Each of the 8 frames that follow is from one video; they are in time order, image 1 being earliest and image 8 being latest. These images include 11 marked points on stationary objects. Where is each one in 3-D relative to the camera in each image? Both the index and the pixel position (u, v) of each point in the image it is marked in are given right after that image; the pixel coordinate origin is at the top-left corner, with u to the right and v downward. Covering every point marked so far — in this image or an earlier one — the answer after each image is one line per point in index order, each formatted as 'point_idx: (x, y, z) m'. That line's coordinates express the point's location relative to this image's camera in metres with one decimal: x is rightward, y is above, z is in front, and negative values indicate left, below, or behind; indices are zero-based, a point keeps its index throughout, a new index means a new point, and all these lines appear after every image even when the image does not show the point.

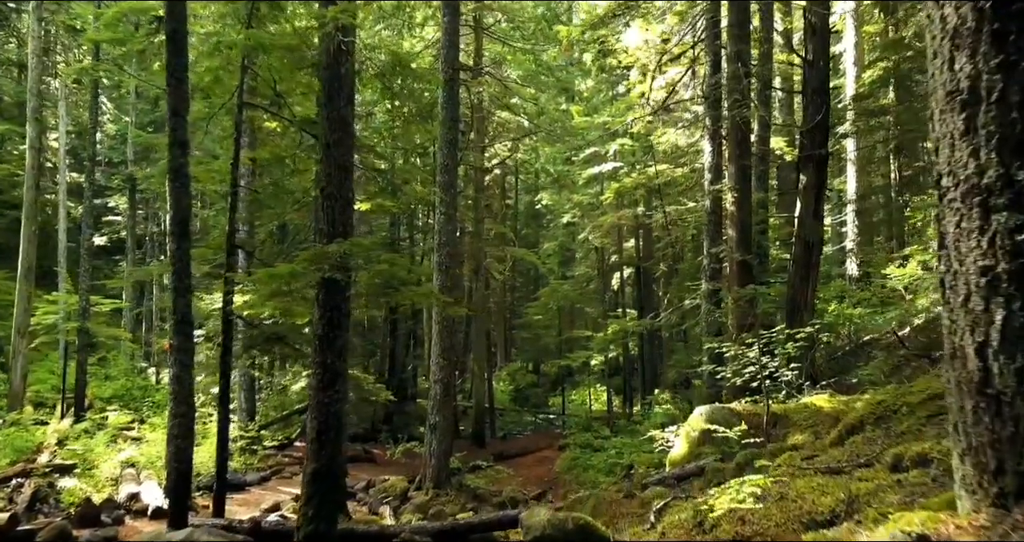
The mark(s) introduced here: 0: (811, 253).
0: (+5.0, +0.3, +11.9) m
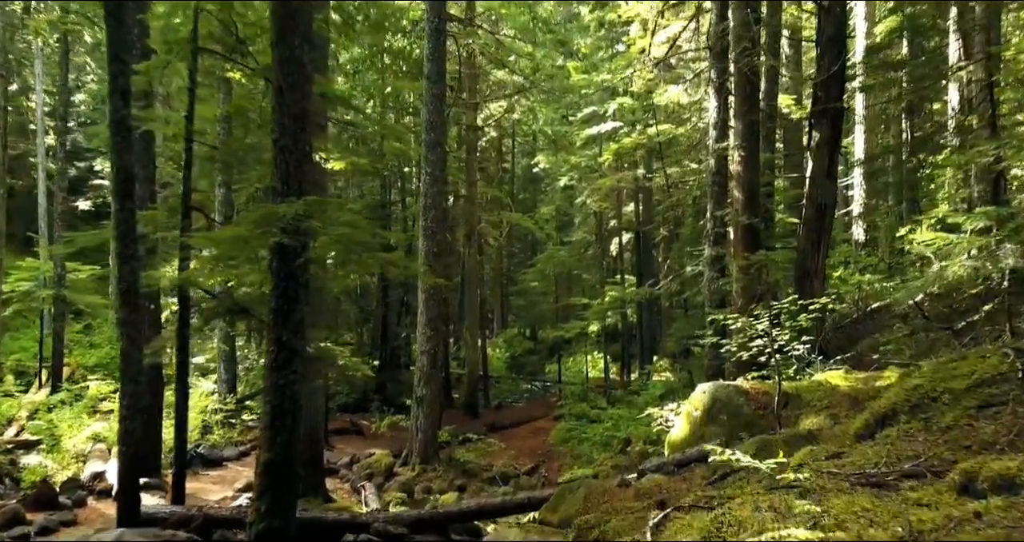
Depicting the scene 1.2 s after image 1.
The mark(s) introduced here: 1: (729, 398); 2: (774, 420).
0: (+4.8, +0.8, +11.1) m
1: (+2.2, -1.3, +7.5) m
2: (+2.6, -1.5, +7.2) m
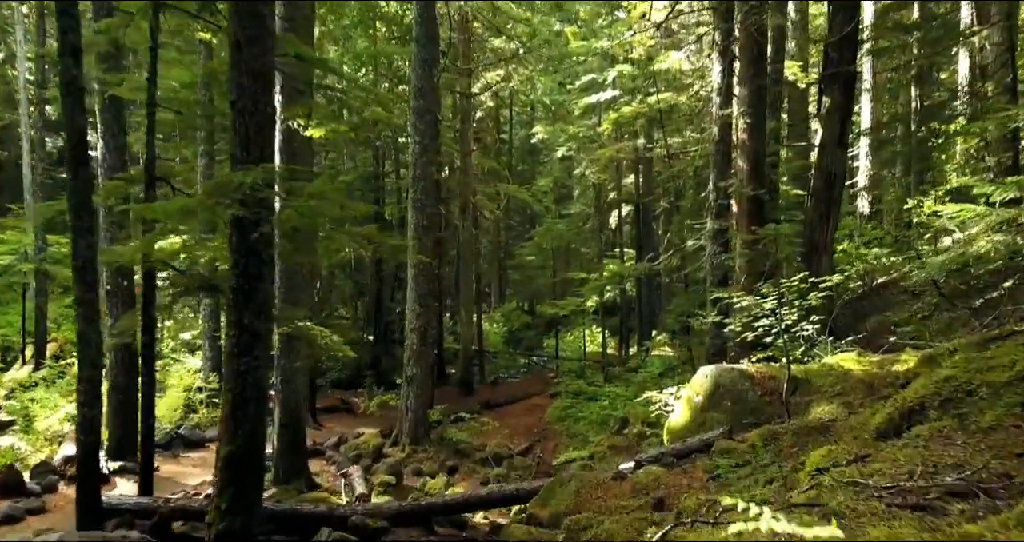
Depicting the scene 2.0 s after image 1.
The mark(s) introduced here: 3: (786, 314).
0: (+4.7, +1.2, +10.5) m
1: (+2.1, -1.1, +7.0) m
2: (+2.5, -1.3, +6.7) m
3: (+2.8, -0.4, +7.2) m
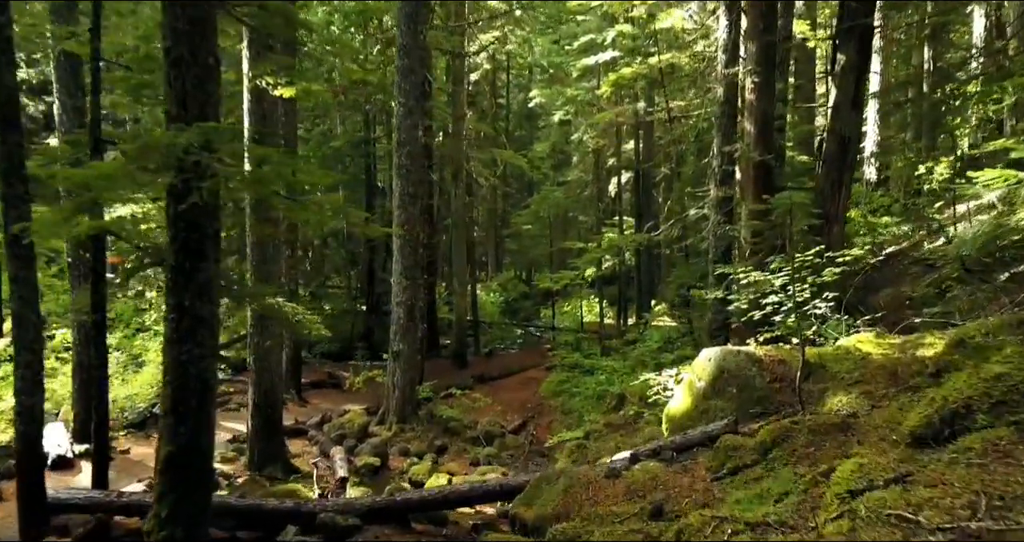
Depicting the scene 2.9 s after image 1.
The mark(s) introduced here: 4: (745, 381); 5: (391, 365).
0: (+4.5, +1.6, +9.8) m
1: (+2.0, -0.8, +6.3) m
2: (+2.4, -1.0, +6.0) m
3: (+2.6, -0.2, +6.5) m
4: (+2.0, -1.0, +6.2) m
5: (-2.1, -1.6, +12.4) m
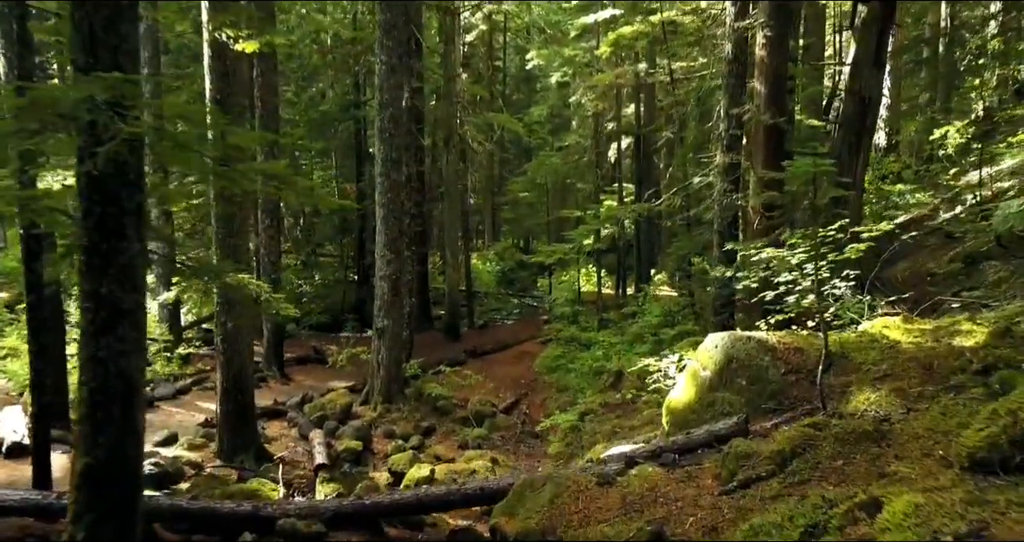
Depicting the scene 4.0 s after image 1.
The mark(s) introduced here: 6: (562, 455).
0: (+4.4, +2.0, +9.0) m
1: (+1.9, -0.7, +5.6) m
2: (+2.2, -0.9, +5.4) m
3: (+2.5, 0.0, +5.8) m
4: (+1.9, -0.8, +5.5) m
5: (-2.2, -1.2, +11.7) m
6: (+0.7, -2.5, +9.8) m
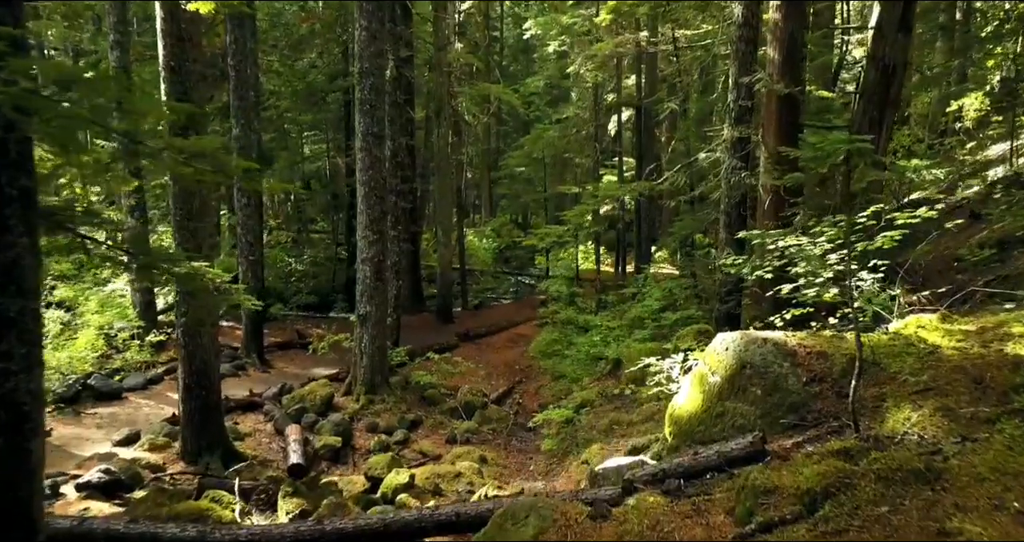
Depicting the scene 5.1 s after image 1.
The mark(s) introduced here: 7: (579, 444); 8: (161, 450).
0: (+4.3, +2.1, +8.1) m
1: (+1.7, -0.6, +4.9) m
2: (+2.1, -0.8, +4.7) m
3: (+2.3, 0.0, +5.1) m
4: (+1.7, -0.7, +4.8) m
5: (-2.4, -0.9, +11.0) m
6: (+0.5, -2.3, +9.2) m
7: (+0.8, -2.2, +9.0) m
8: (-4.0, -2.0, +8.1) m
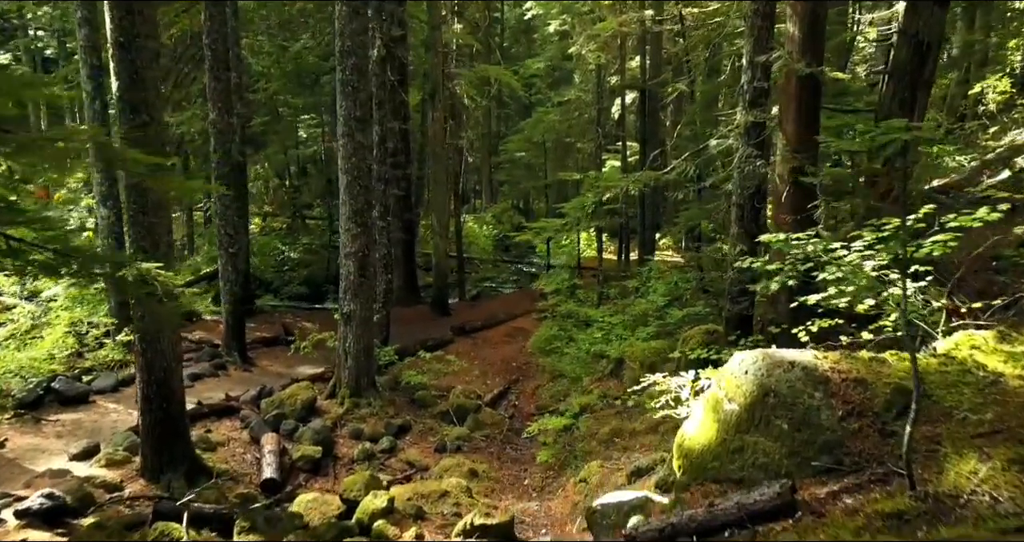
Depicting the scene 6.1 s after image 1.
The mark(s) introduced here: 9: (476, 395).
0: (+4.2, +2.1, +7.3) m
1: (+1.6, -0.7, +4.2) m
2: (+2.0, -0.9, +3.9) m
3: (+2.3, 0.0, +4.3) m
4: (+1.6, -0.8, +4.1) m
5: (-2.4, -0.8, +10.3) m
6: (+0.5, -2.3, +8.5) m
7: (+0.7, -2.1, +8.3) m
8: (-4.0, -2.0, +7.4) m
9: (-0.6, -1.9, +11.2) m
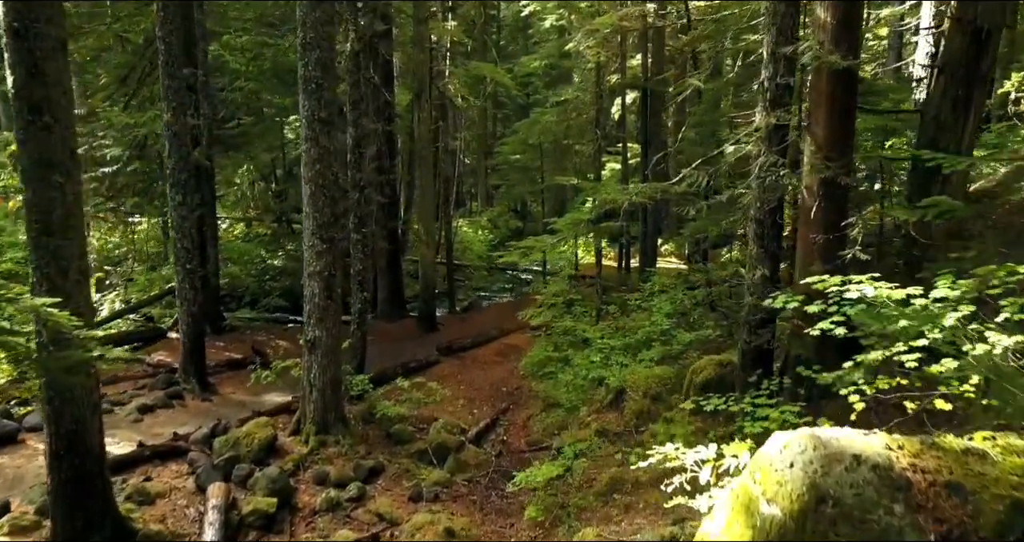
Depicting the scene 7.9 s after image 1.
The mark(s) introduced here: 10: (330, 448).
0: (+4.0, +1.9, +6.2) m
1: (+1.5, -0.9, +3.0) m
2: (+1.8, -1.2, +2.8) m
3: (+2.1, -0.3, +3.1) m
4: (+1.5, -1.1, +2.9) m
5: (-2.6, -1.1, +9.2) m
6: (+0.3, -2.5, +7.3) m
7: (+0.6, -2.4, +7.2) m
8: (-4.2, -2.3, +6.3) m
9: (-0.7, -2.2, +10.0) m
10: (-2.3, -2.2, +8.9) m
